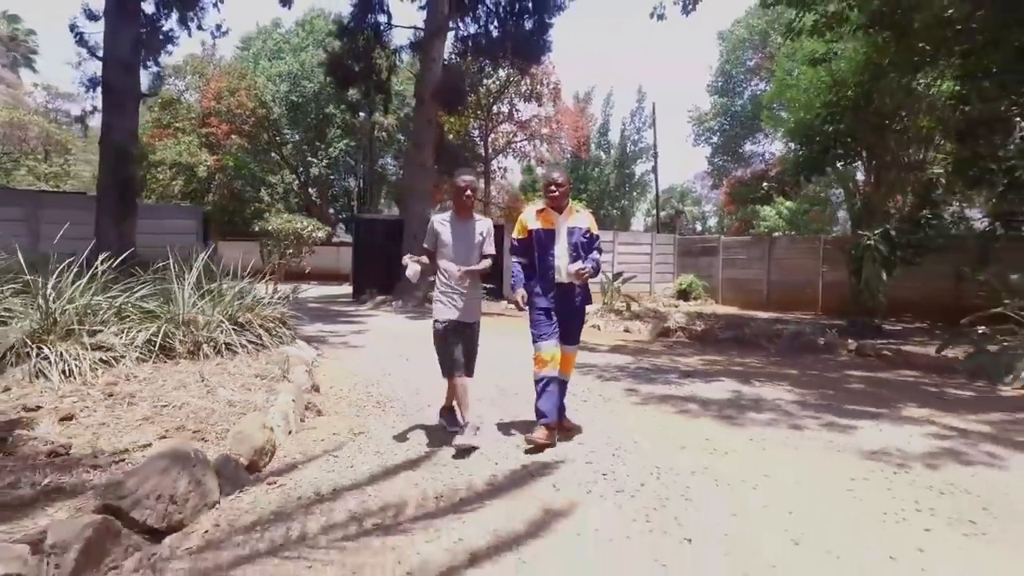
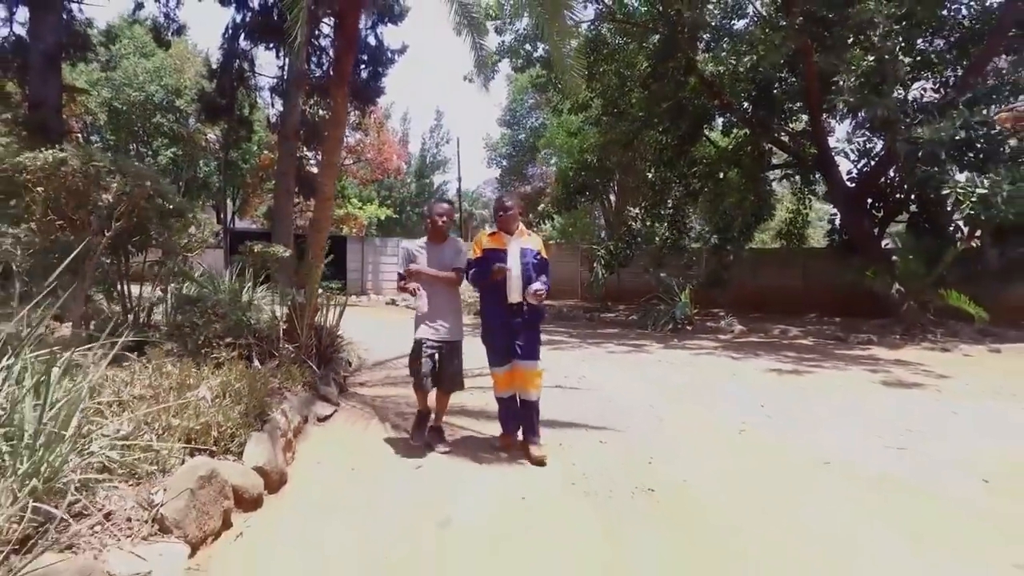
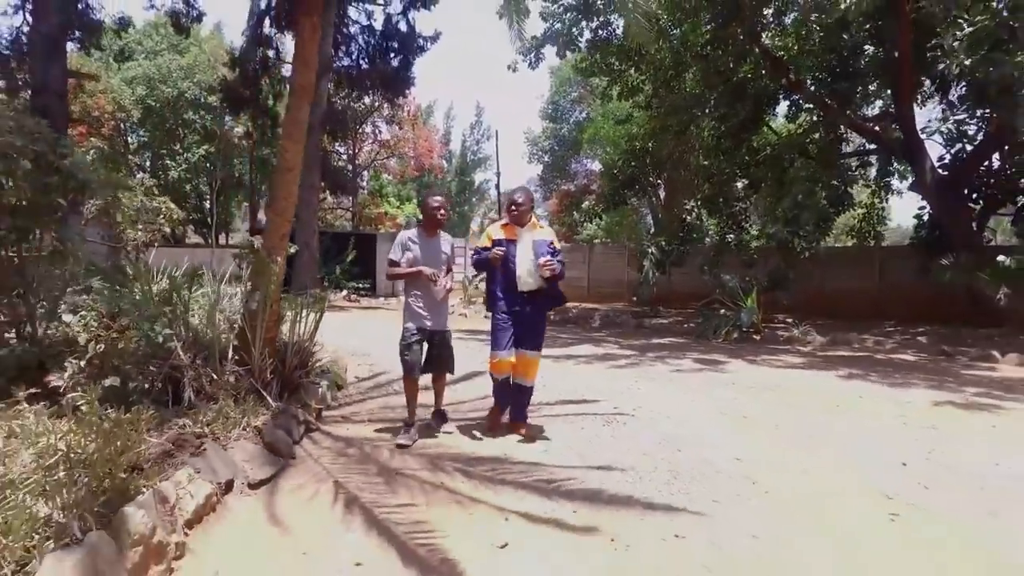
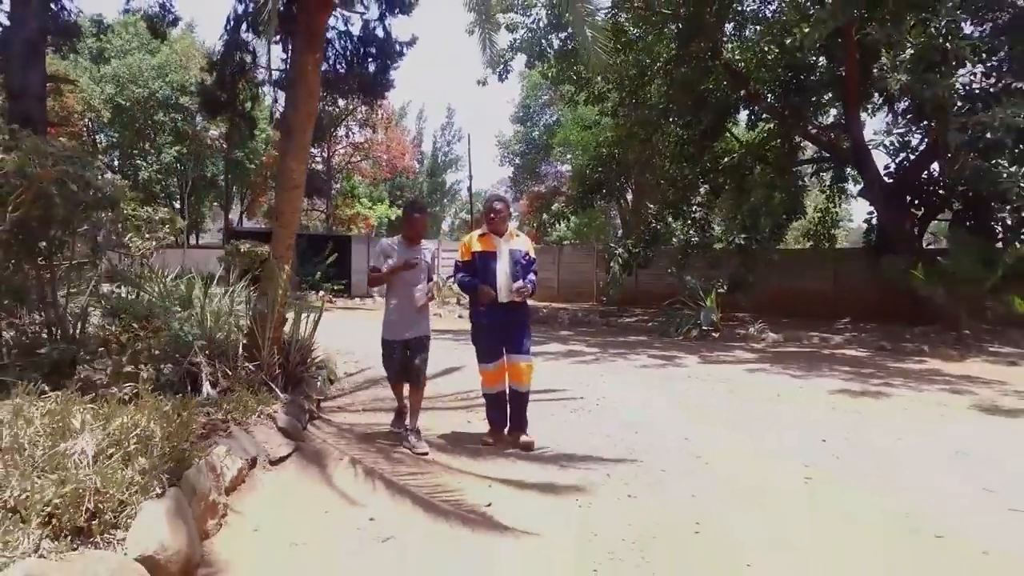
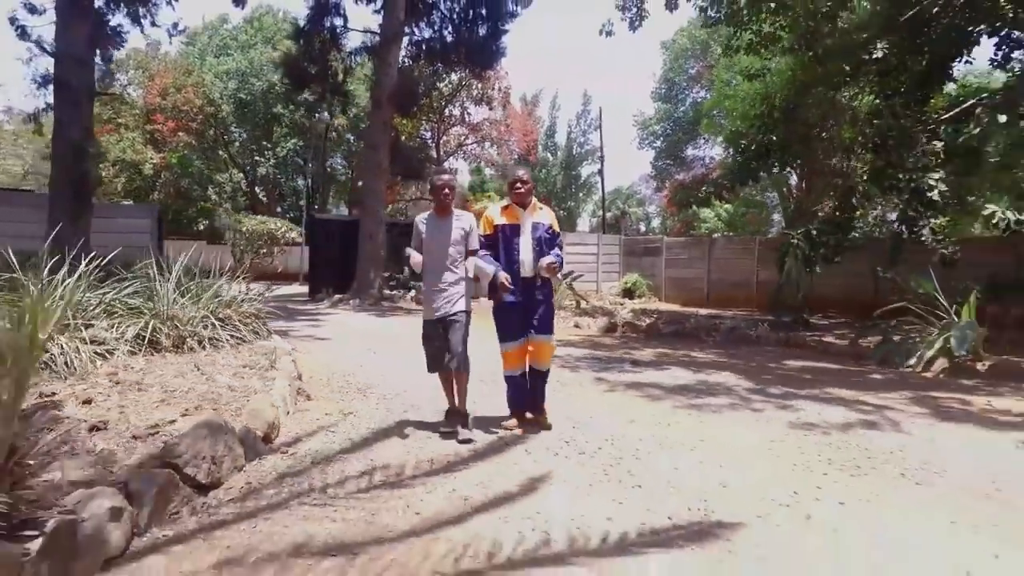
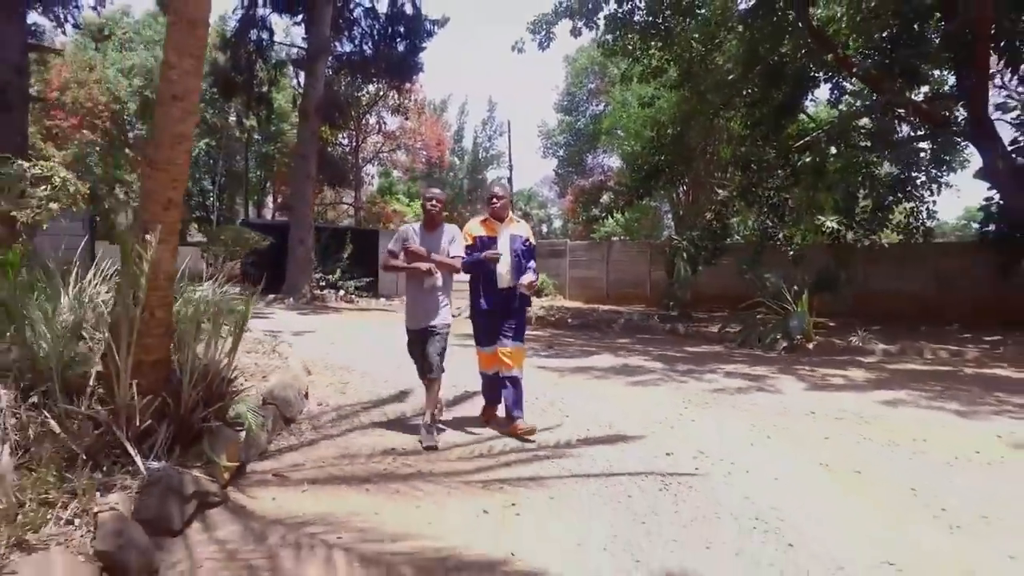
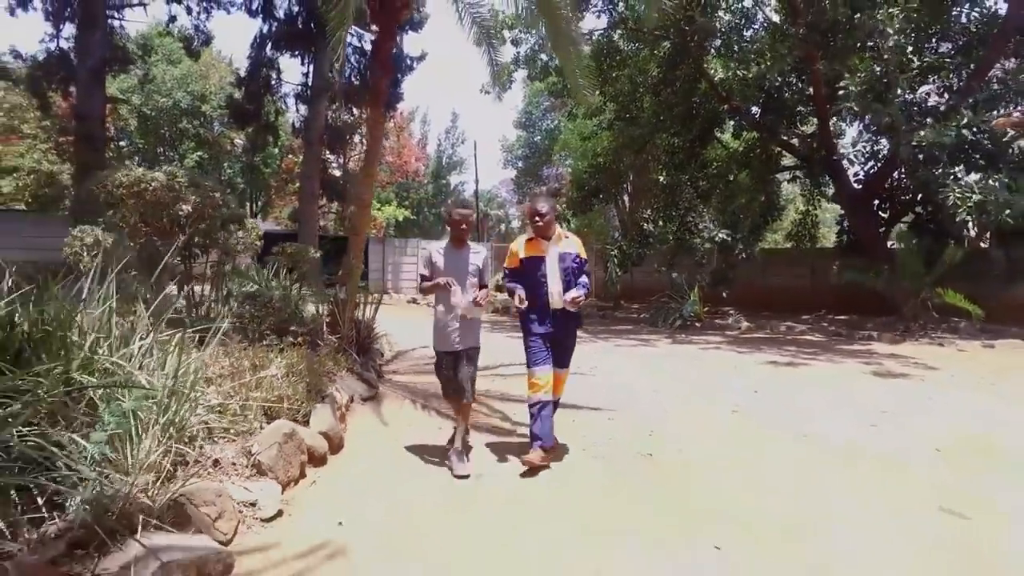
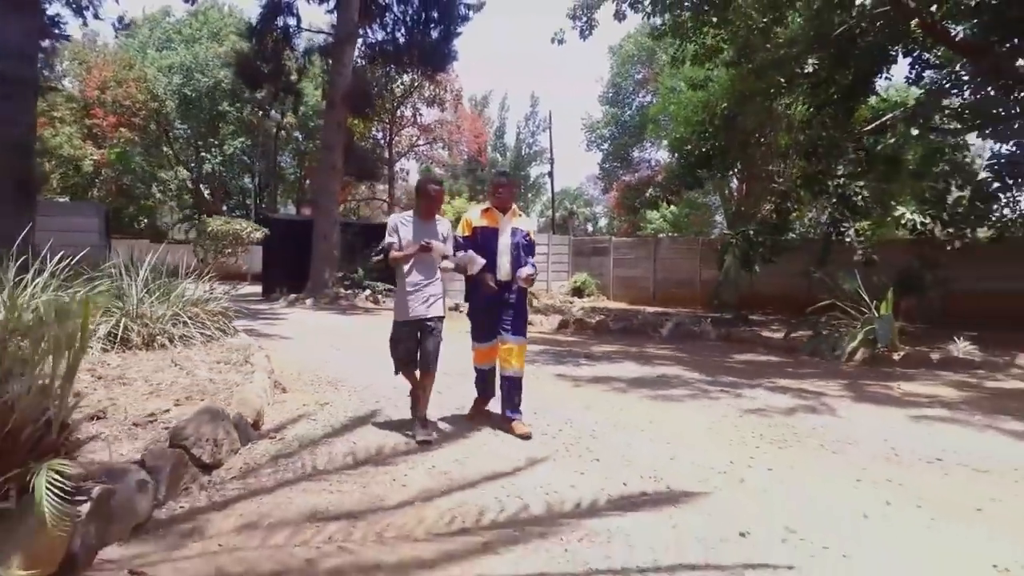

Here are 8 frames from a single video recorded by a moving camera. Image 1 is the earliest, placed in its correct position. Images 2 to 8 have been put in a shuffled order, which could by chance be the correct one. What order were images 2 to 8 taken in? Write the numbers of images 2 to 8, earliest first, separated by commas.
5, 8, 6, 3, 4, 2, 7
